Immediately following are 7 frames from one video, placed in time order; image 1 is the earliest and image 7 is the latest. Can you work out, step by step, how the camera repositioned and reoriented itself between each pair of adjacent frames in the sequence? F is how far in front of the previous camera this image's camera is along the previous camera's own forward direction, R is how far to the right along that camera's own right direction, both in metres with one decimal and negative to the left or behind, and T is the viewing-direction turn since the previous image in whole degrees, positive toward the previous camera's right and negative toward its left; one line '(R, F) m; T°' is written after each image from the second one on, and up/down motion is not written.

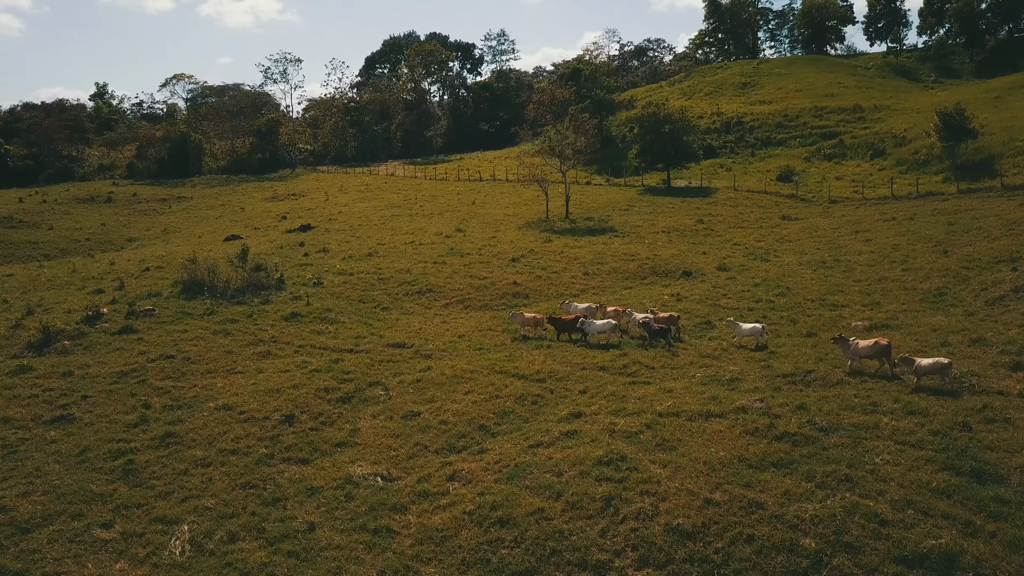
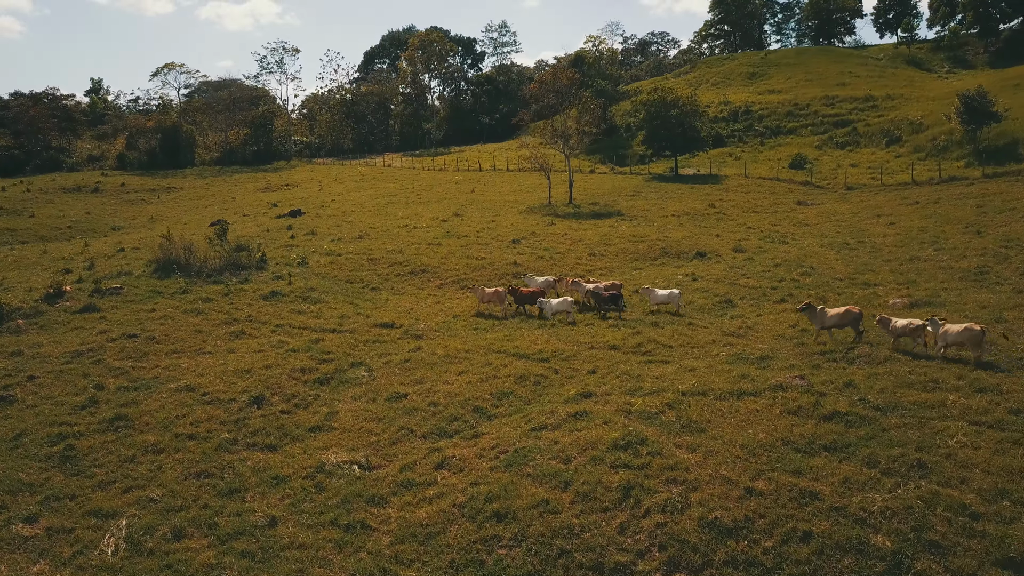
(0.0, +1.8) m; 0°
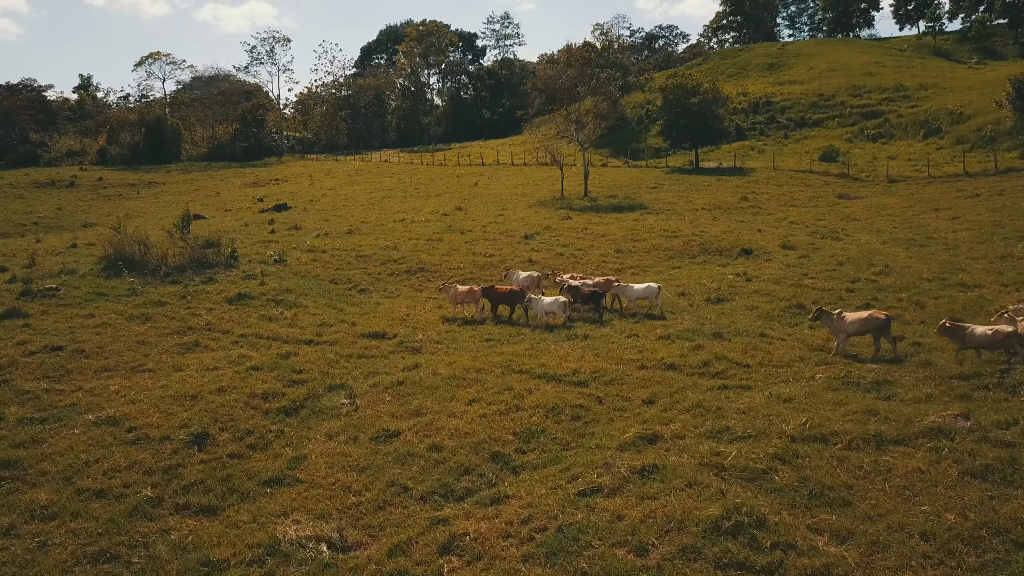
(-0.3, +3.3) m; 0°
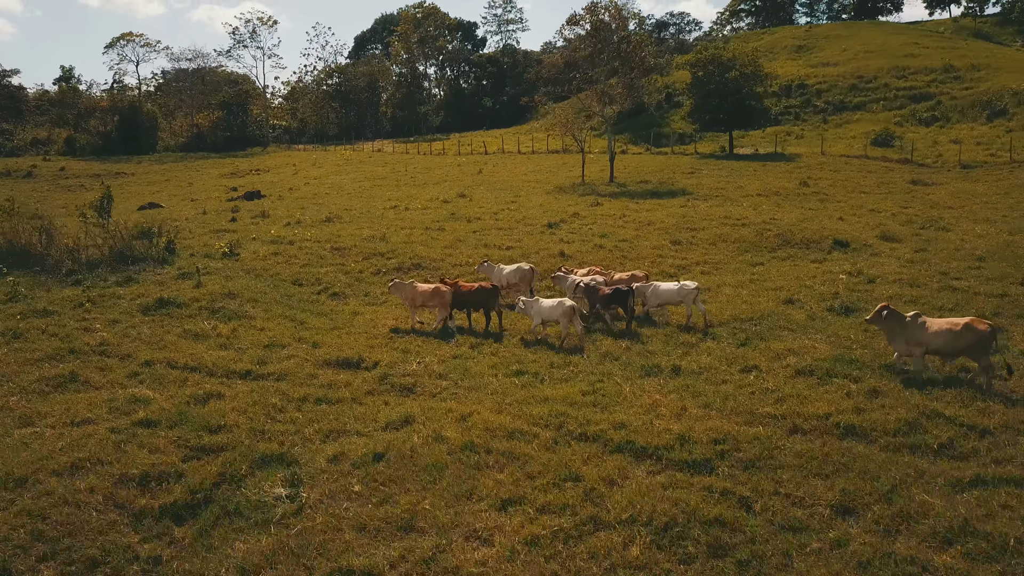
(-0.4, +4.6) m; 0°
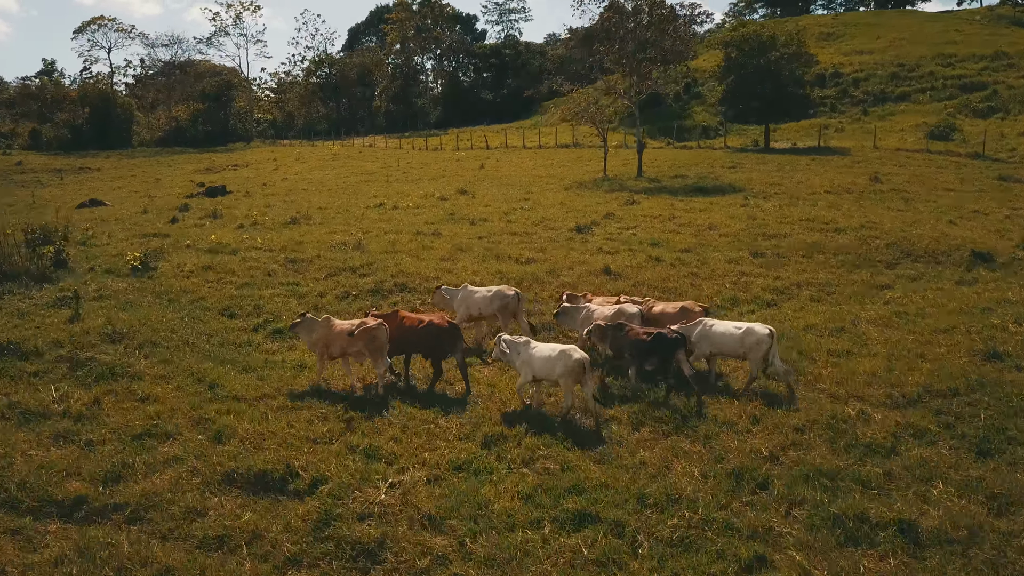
(-0.3, +4.1) m; 0°
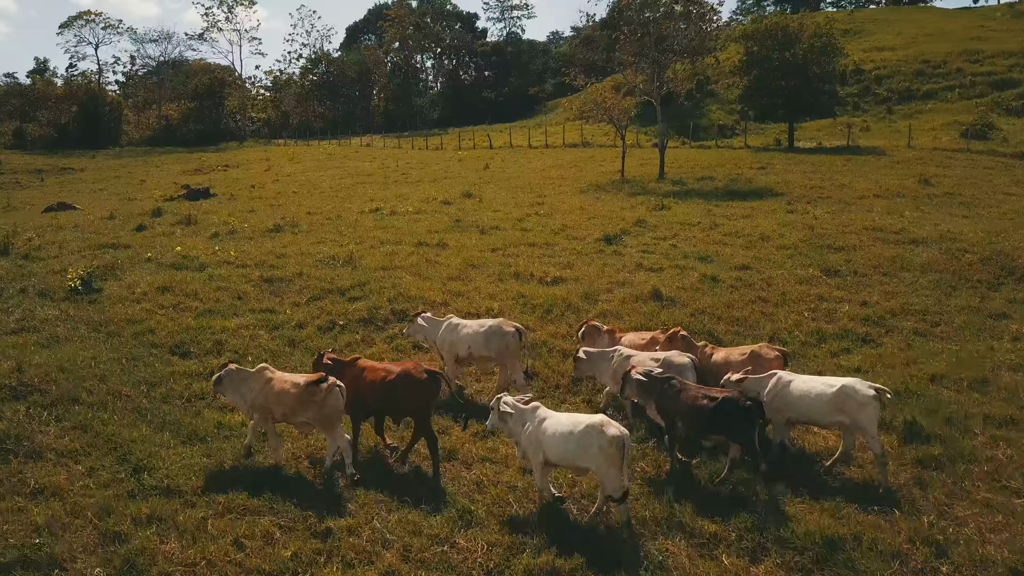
(-0.2, +1.9) m; 0°
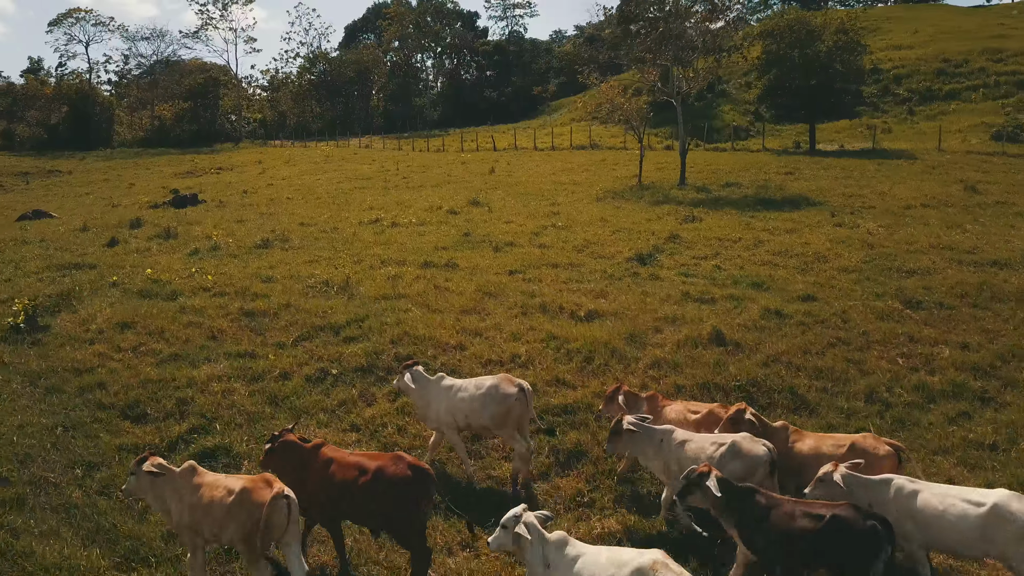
(-0.2, +1.4) m; 0°
